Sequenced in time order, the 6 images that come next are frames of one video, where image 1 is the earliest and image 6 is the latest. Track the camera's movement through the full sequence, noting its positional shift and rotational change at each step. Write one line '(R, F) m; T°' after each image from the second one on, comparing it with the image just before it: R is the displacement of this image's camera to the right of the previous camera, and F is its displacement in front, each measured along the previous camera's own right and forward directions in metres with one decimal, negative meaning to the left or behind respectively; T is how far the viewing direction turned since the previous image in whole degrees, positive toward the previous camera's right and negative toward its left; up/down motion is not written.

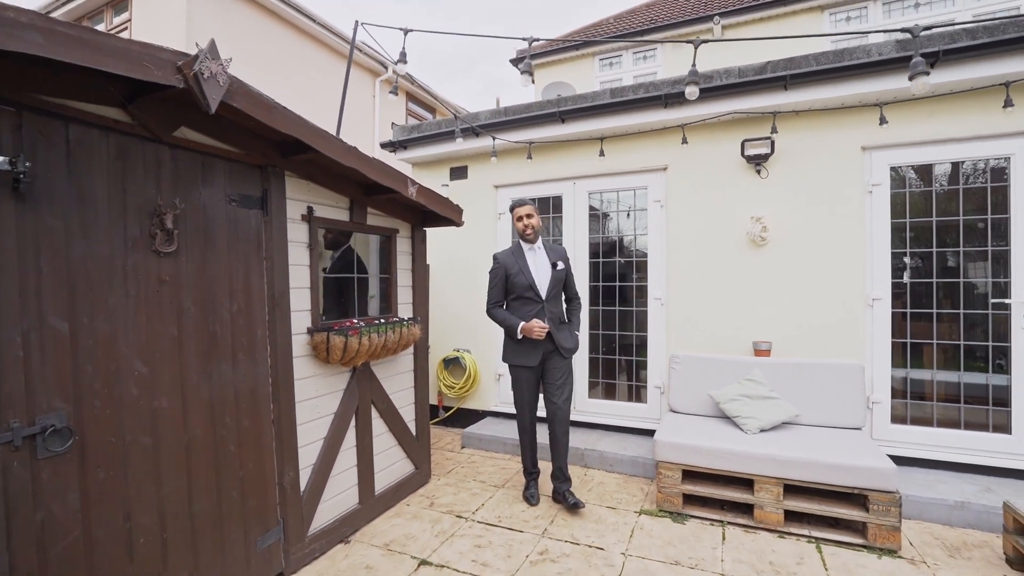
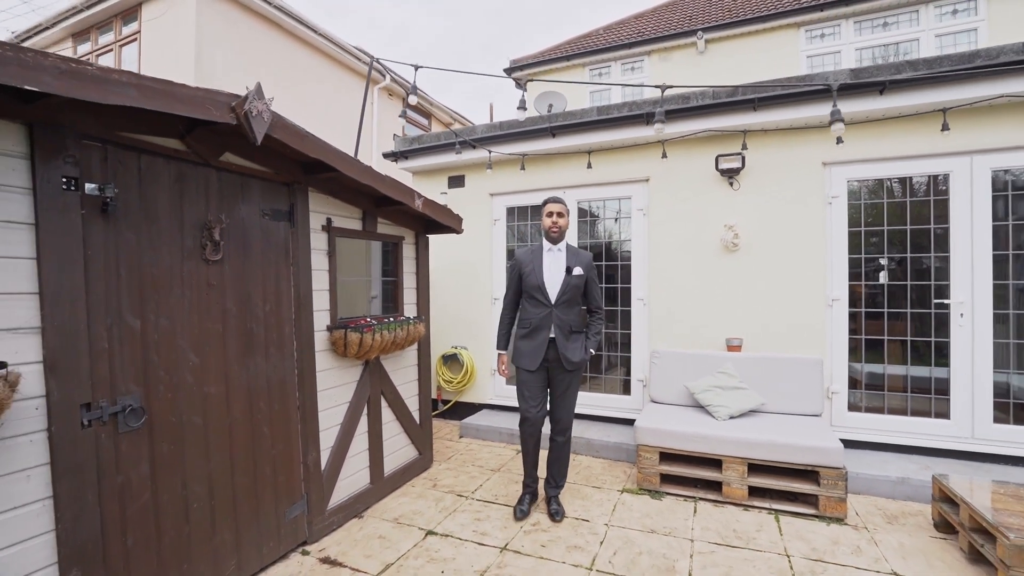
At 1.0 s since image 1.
(0.0, -0.3) m; +1°
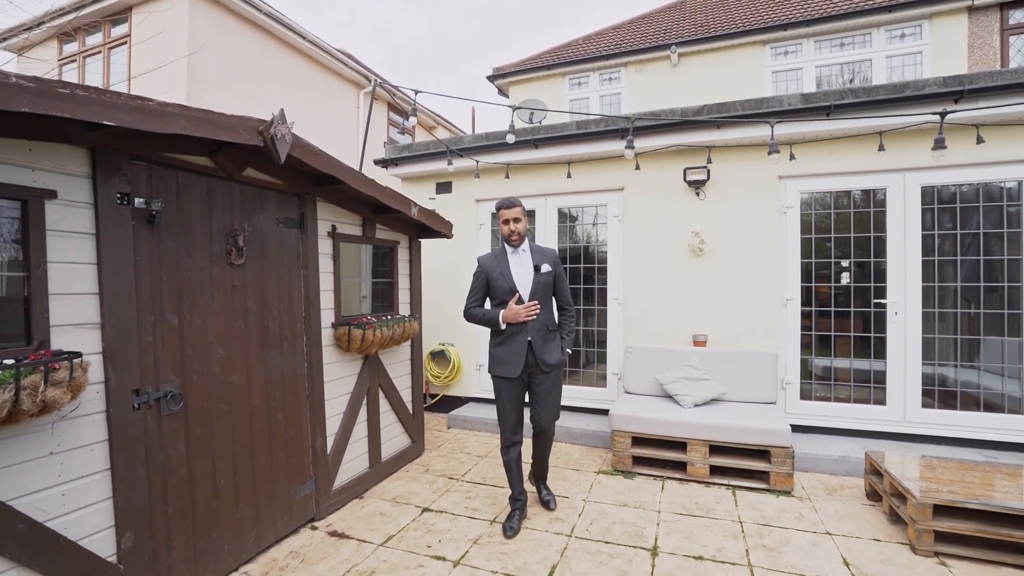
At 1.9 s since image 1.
(-0.1, -0.3) m; +2°
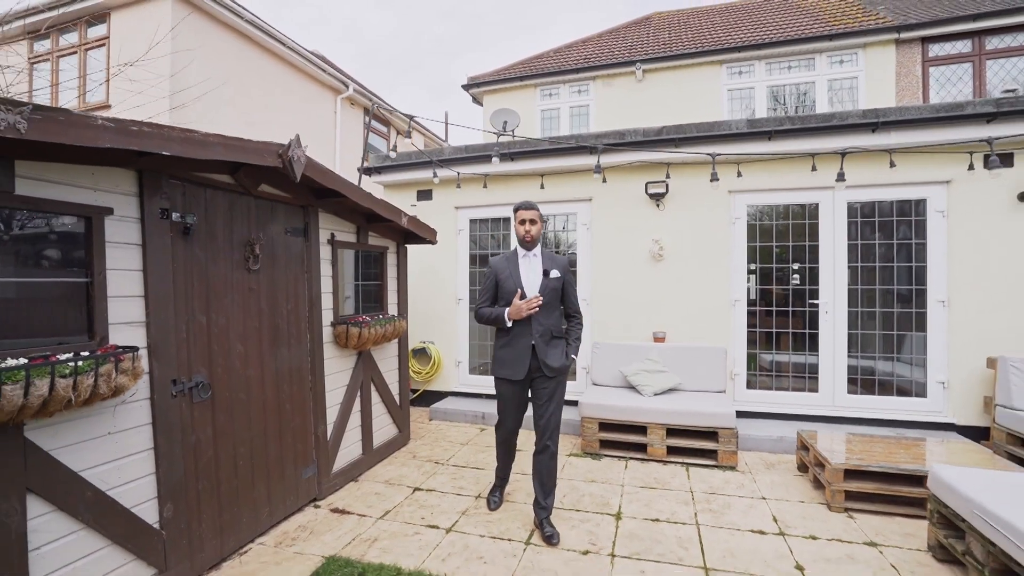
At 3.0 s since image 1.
(-0.1, -0.4) m; +4°
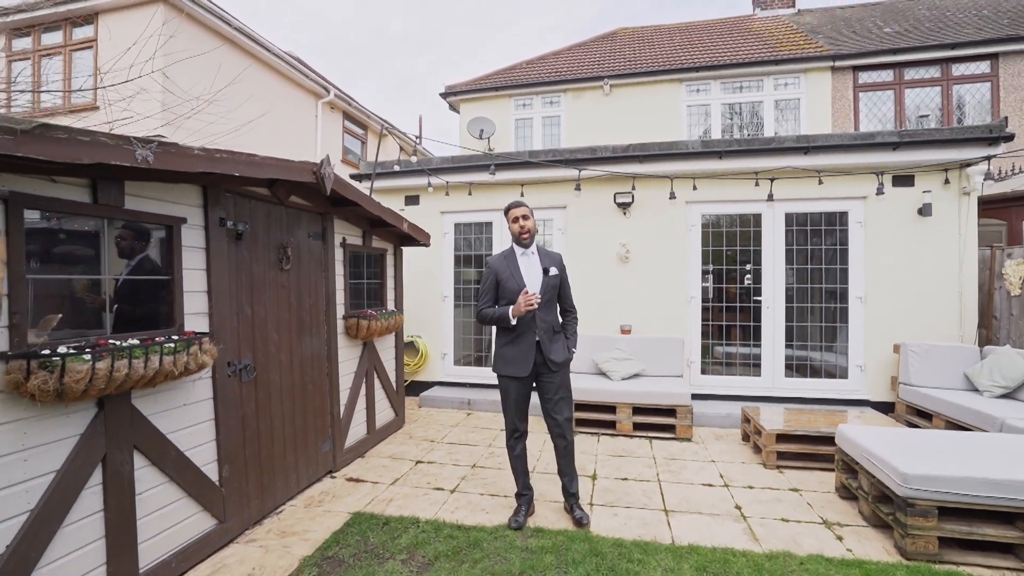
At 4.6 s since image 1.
(-0.2, -0.5) m; +4°
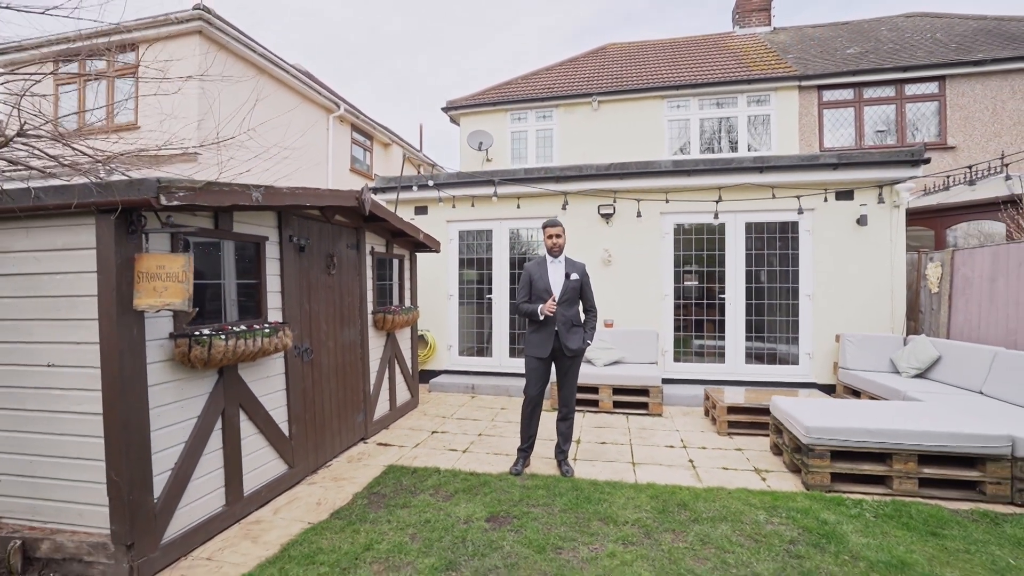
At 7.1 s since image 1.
(0.0, -0.8) m; +1°
